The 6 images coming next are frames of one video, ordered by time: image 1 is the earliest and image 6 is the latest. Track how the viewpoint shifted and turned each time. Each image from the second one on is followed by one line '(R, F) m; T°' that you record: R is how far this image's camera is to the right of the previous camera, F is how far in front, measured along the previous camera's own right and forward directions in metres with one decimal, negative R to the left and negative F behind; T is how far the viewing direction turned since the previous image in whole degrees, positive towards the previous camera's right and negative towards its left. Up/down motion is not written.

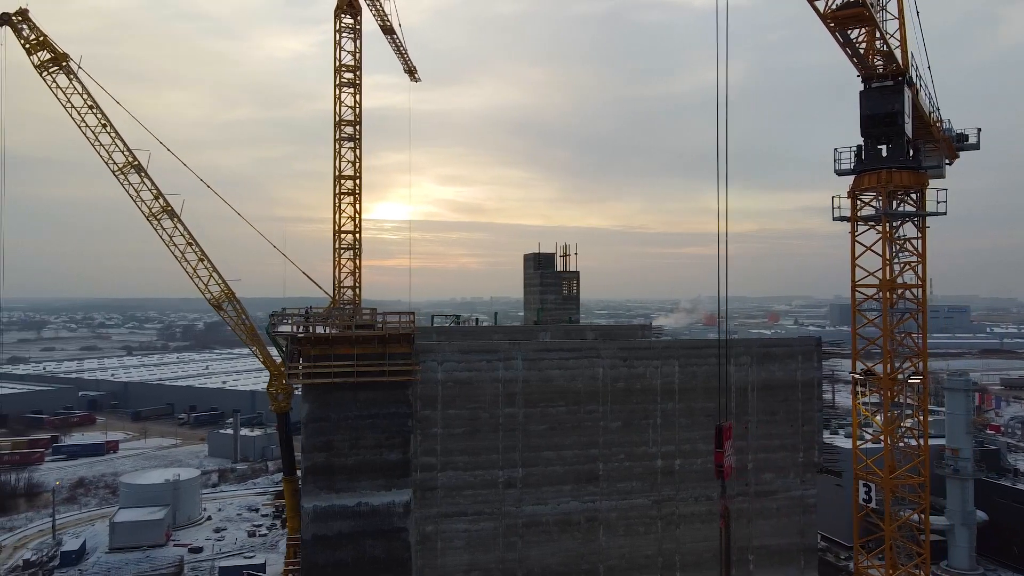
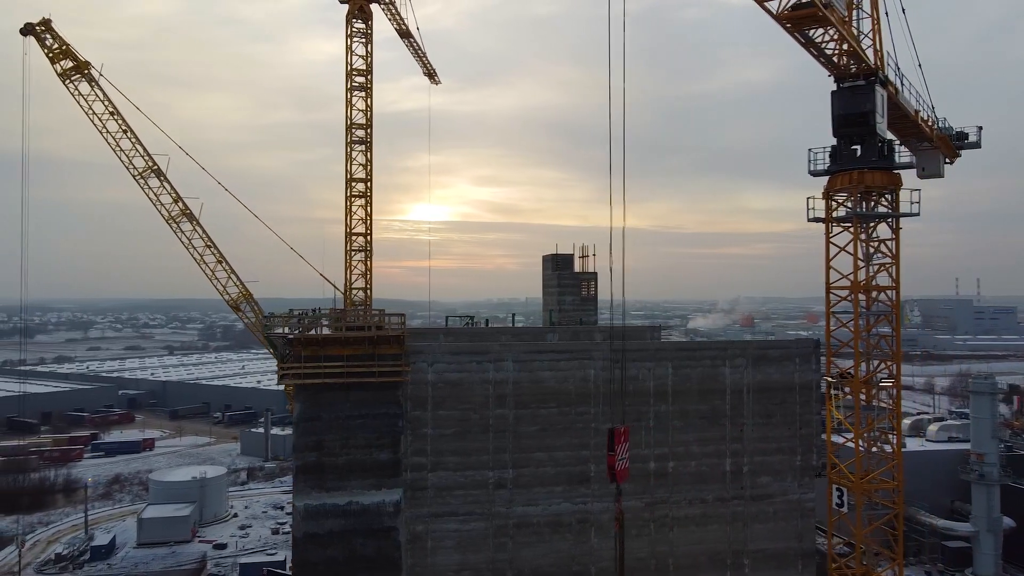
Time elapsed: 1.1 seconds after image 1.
(+1.0, -0.1) m; -2°
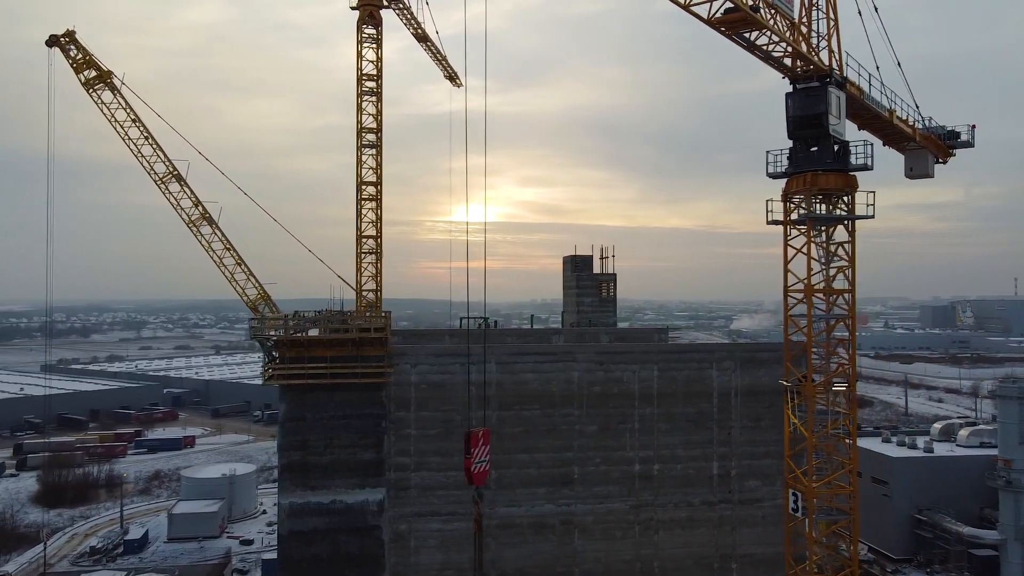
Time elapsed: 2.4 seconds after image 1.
(+1.3, -0.1) m; -3°
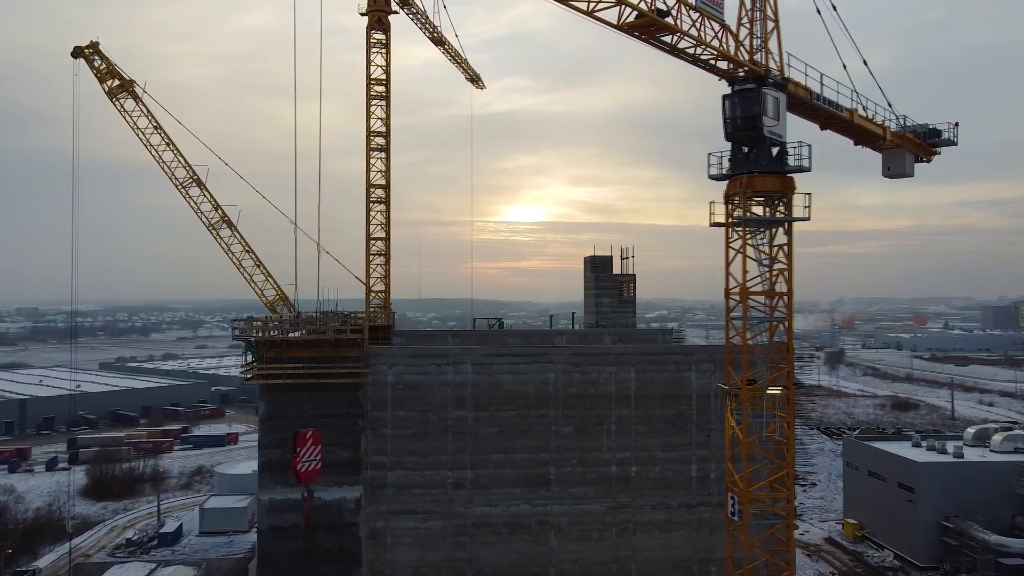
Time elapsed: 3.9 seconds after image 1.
(+1.6, -0.1) m; -3°
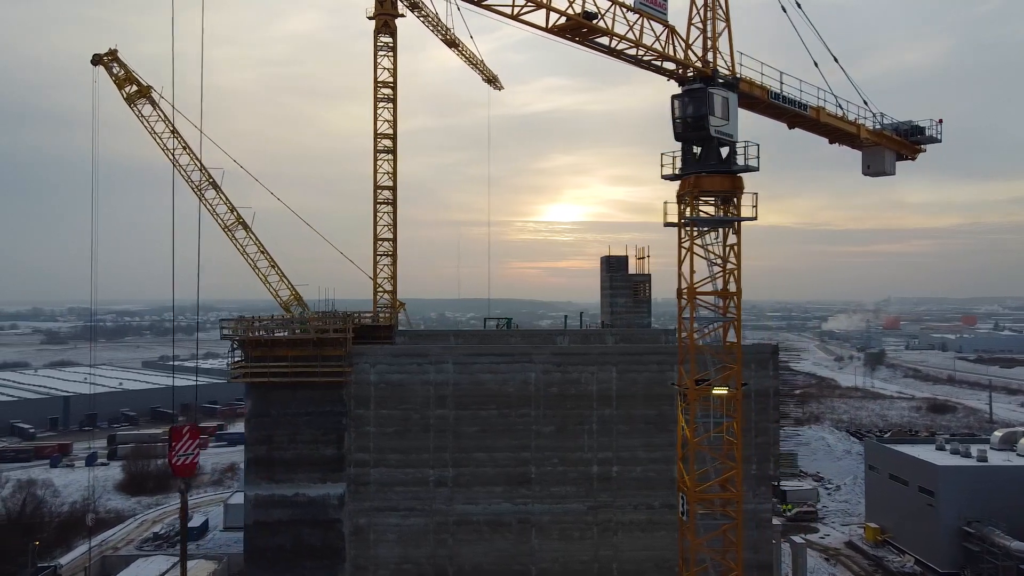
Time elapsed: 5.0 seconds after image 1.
(+1.3, -0.1) m; -2°
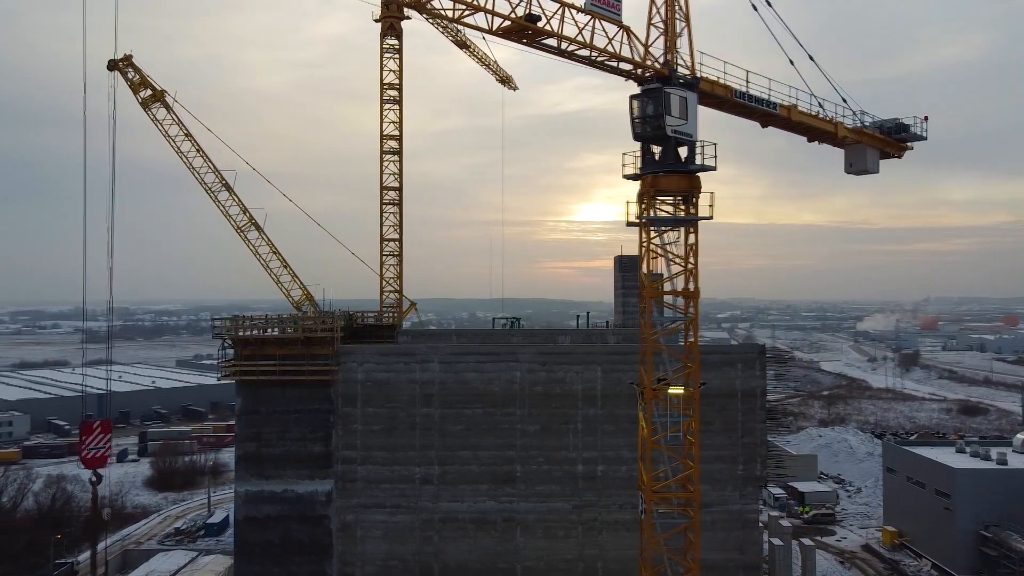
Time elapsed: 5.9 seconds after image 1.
(+1.1, -0.1) m; -2°
